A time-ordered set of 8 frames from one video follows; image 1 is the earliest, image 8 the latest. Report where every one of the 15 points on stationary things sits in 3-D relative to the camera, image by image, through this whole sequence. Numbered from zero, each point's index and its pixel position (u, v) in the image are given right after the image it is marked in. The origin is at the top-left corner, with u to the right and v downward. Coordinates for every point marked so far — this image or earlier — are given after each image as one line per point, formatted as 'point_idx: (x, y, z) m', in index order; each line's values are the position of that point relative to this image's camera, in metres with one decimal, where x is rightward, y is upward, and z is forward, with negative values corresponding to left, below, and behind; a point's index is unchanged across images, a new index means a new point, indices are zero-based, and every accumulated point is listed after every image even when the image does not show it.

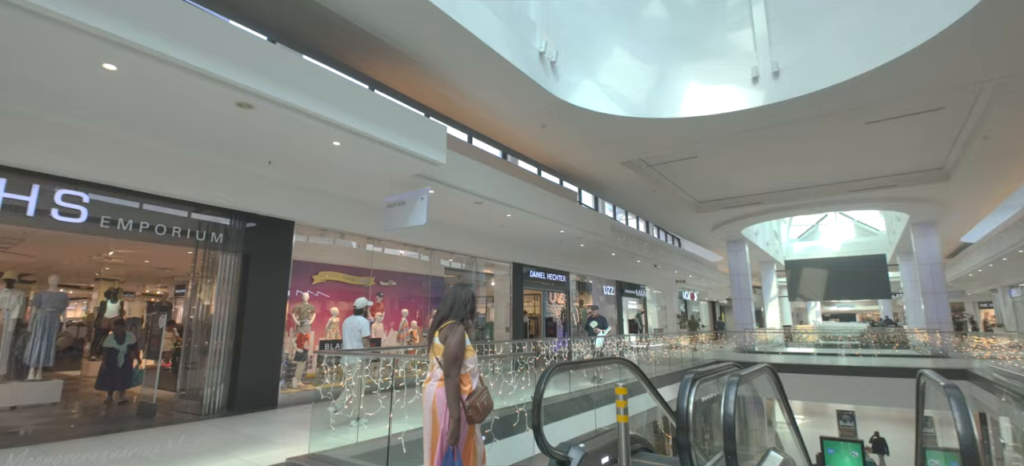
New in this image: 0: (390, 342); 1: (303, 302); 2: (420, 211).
0: (-2.3, -2.1, +9.0) m
1: (-3.3, -1.1, +7.8) m
2: (-1.2, +0.2, +5.9) m
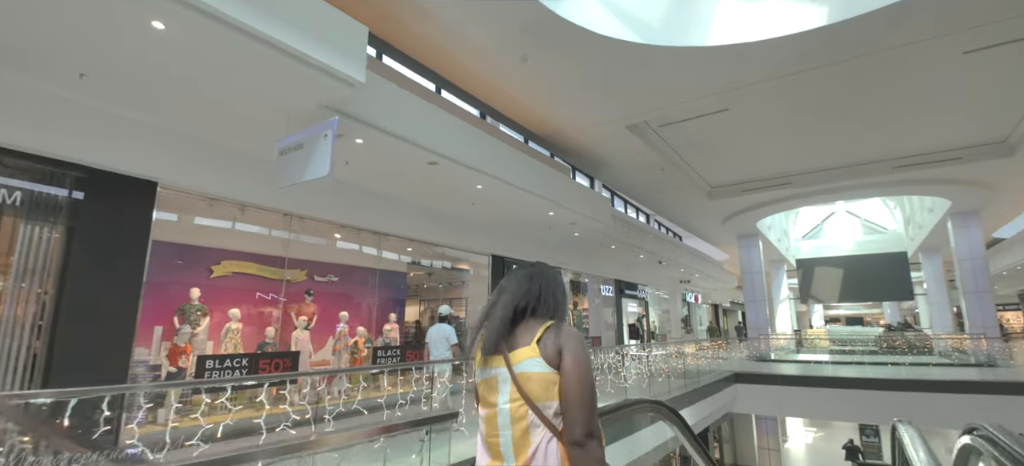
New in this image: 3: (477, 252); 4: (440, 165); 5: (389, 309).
0: (-2.7, -1.8, +6.8) m
1: (-3.7, -0.8, +5.6) m
2: (-1.5, +0.6, +3.8) m
3: (-0.7, -0.4, +9.4) m
4: (-0.9, +0.8, +5.6) m
5: (-2.0, -1.2, +7.8) m
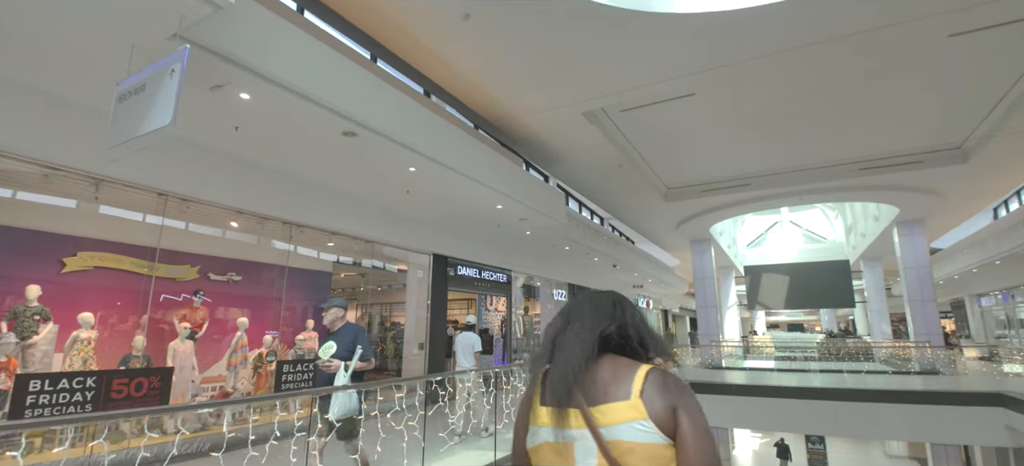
0: (-3.5, -1.6, +5.6) m
1: (-4.3, -0.6, +4.3) m
2: (-2.0, +0.7, +2.7) m
3: (-1.7, -0.3, +8.3) m
4: (-1.5, +0.9, +4.6) m
5: (-2.8, -1.1, +6.6) m
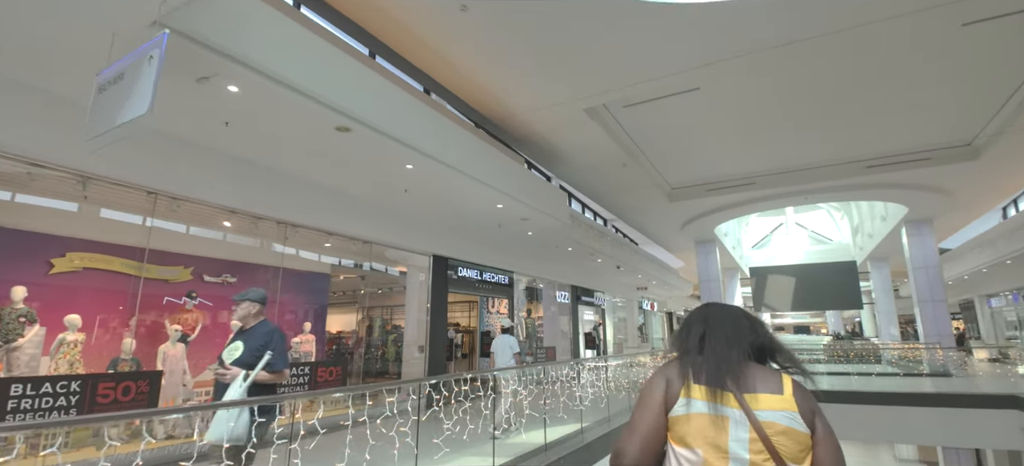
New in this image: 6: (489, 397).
0: (-3.5, -1.6, +5.4) m
1: (-4.3, -0.6, +4.1) m
2: (-2.0, +0.8, +2.6) m
3: (-1.7, -0.3, +8.2) m
4: (-1.5, +0.9, +4.4) m
5: (-2.8, -1.1, +6.5) m
6: (-0.3, -1.6, +4.7) m
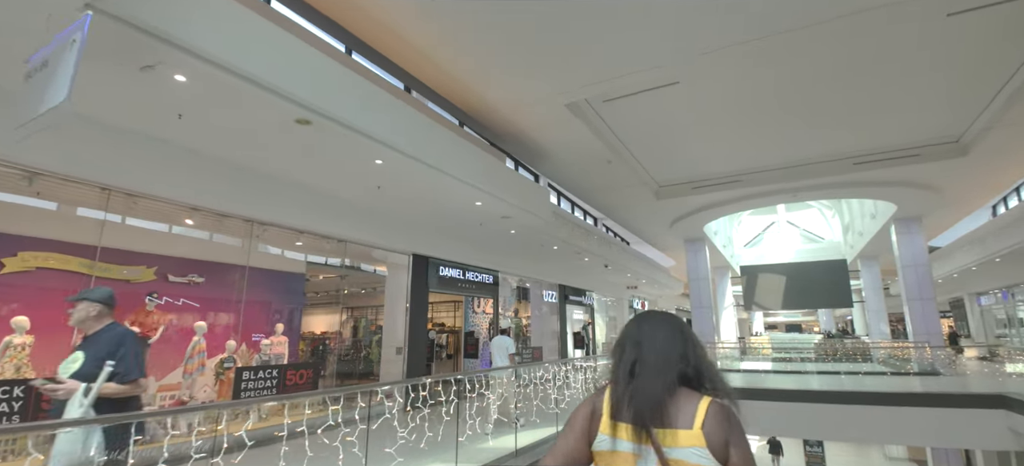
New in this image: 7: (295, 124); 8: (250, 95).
0: (-3.7, -1.6, +5.2) m
1: (-4.6, -0.6, +3.9) m
2: (-2.2, +0.8, +2.4) m
3: (-2.0, -0.3, +8.0) m
4: (-1.8, +1.0, +4.2) m
5: (-3.1, -1.1, +6.3) m
6: (-0.6, -1.6, +4.5) m
7: (-1.9, +1.0, +4.2) m
8: (-2.1, +1.1, +3.8) m
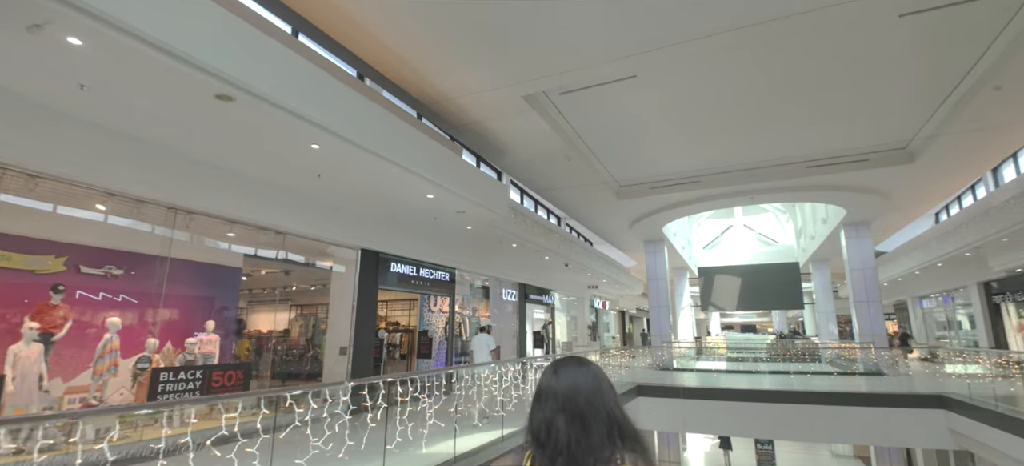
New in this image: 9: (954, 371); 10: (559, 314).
0: (-4.3, -1.5, +4.7) m
1: (-5.0, -0.4, +3.4) m
2: (-2.5, +0.9, +2.0) m
3: (-2.7, -0.2, +7.6) m
4: (-2.2, +1.1, +3.9) m
5: (-3.7, -1.0, +5.8) m
6: (-1.1, -1.5, +4.2) m
7: (-2.4, +1.1, +3.8) m
8: (-2.5, +1.2, +3.4) m
9: (+6.9, -2.1, +7.3) m
10: (+1.7, -2.9, +17.2) m
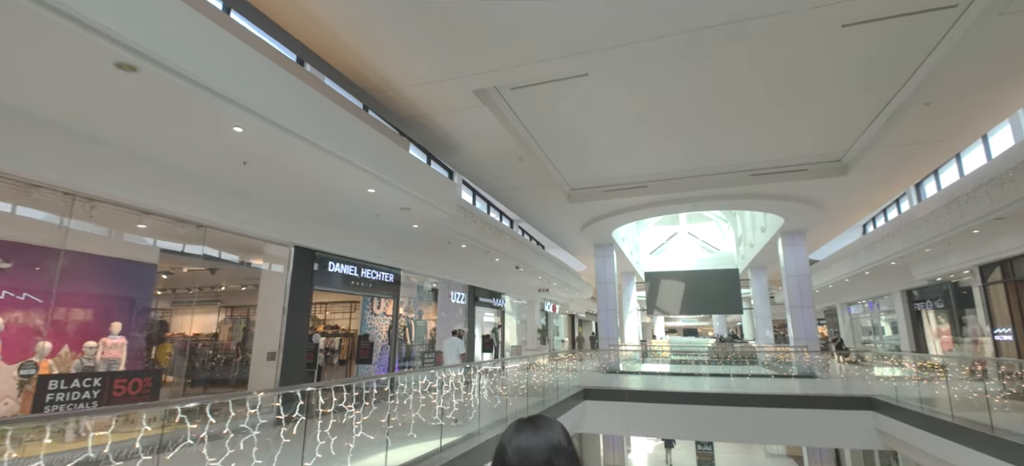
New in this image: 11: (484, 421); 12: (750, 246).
0: (-4.8, -1.3, +4.0) m
1: (-5.4, -0.3, +2.6) m
2: (-2.8, +1.0, +1.5) m
3: (-3.5, -0.1, +7.1) m
4: (-2.6, +1.1, +3.4) m
5: (-4.3, -0.9, +5.2) m
6: (-1.6, -1.5, +3.9) m
7: (-2.8, +1.1, +3.3) m
8: (-2.8, +1.3, +2.9) m
9: (+6.0, -2.3, +7.7) m
10: (-0.1, -3.0, +17.1) m
11: (-0.3, -2.2, +5.7) m
12: (+9.2, -0.5, +18.4) m
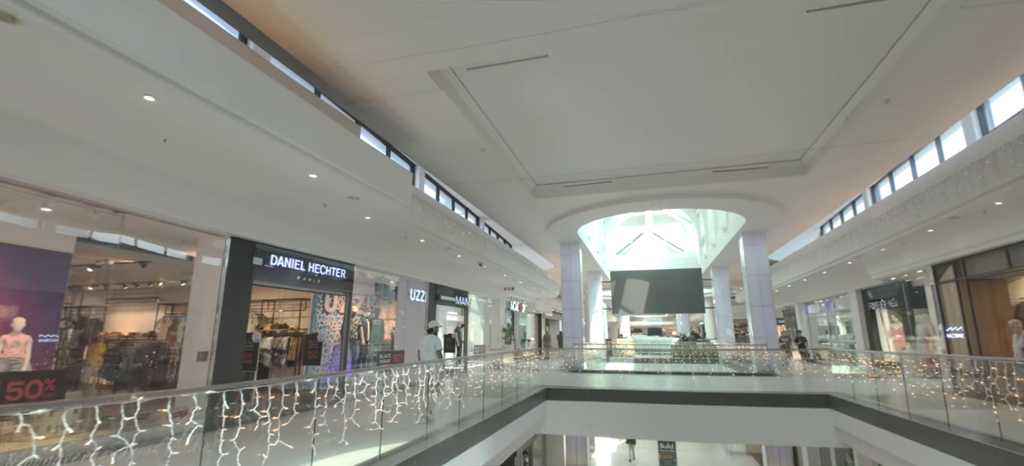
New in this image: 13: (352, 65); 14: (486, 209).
0: (-5.2, -1.2, +3.4) m
1: (-5.7, -0.1, +1.9) m
2: (-3.0, +1.1, +1.0) m
3: (-4.1, 0.0, +6.5) m
4: (-2.9, +1.3, +2.9) m
5: (-4.8, -0.7, +4.6) m
6: (-2.0, -1.4, +3.4) m
7: (-3.1, +1.3, +2.9) m
8: (-3.1, +1.4, +2.4) m
9: (+5.3, -2.3, +7.8) m
10: (-1.4, -2.9, +16.7) m
11: (-0.9, -2.1, +5.3) m
12: (+7.9, -0.5, +18.6) m
13: (-1.9, +2.0, +5.8) m
14: (-0.6, +0.6, +11.9) m
